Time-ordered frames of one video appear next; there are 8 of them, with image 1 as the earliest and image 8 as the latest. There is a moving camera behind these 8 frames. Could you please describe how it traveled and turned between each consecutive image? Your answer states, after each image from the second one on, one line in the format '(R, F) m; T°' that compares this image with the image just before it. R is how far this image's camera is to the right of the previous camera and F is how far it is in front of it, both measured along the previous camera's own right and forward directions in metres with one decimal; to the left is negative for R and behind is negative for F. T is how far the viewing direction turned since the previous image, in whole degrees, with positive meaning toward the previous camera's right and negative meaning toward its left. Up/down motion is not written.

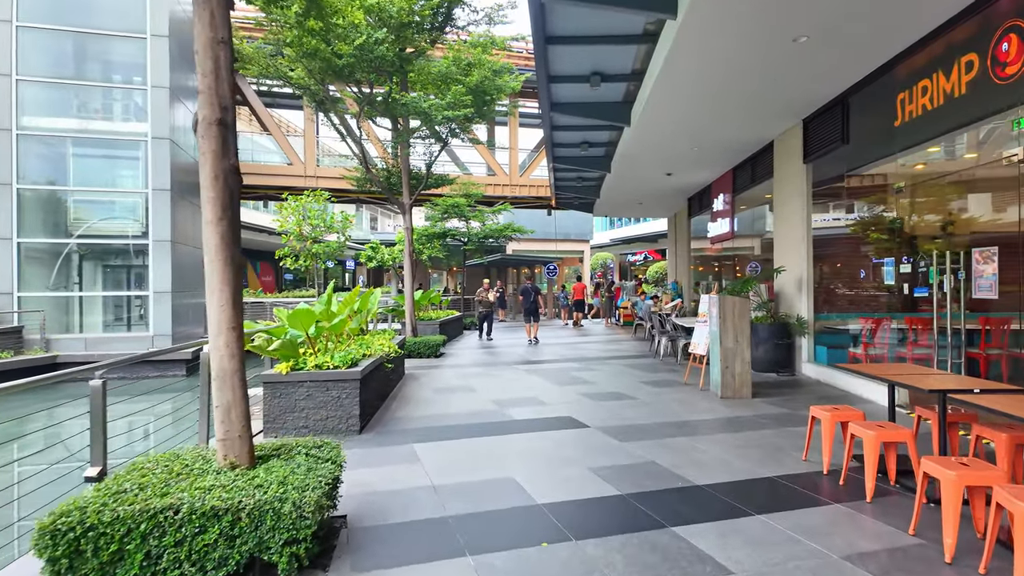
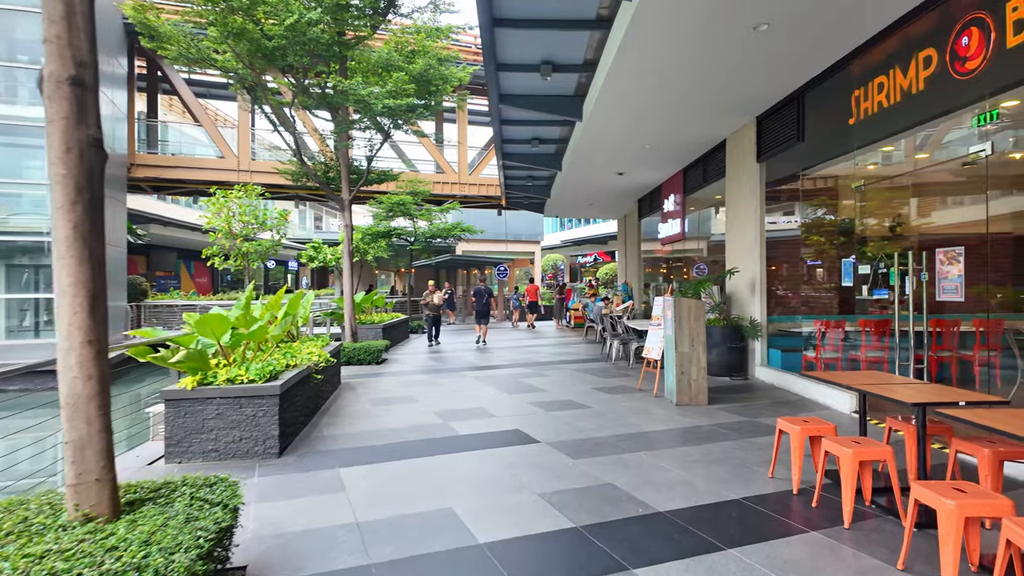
(+0.1, +0.5) m; +5°
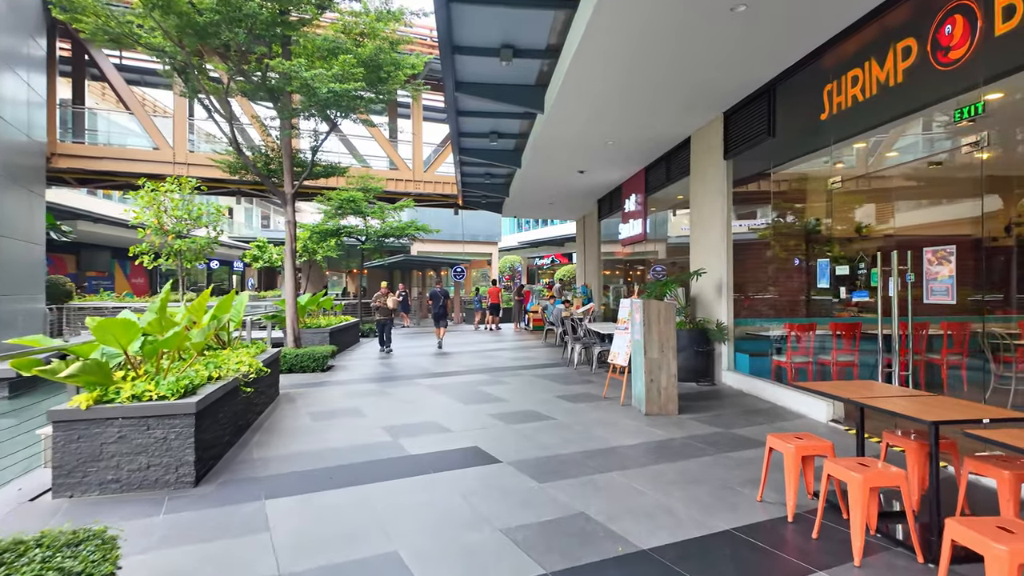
(0.0, +0.5) m; +4°
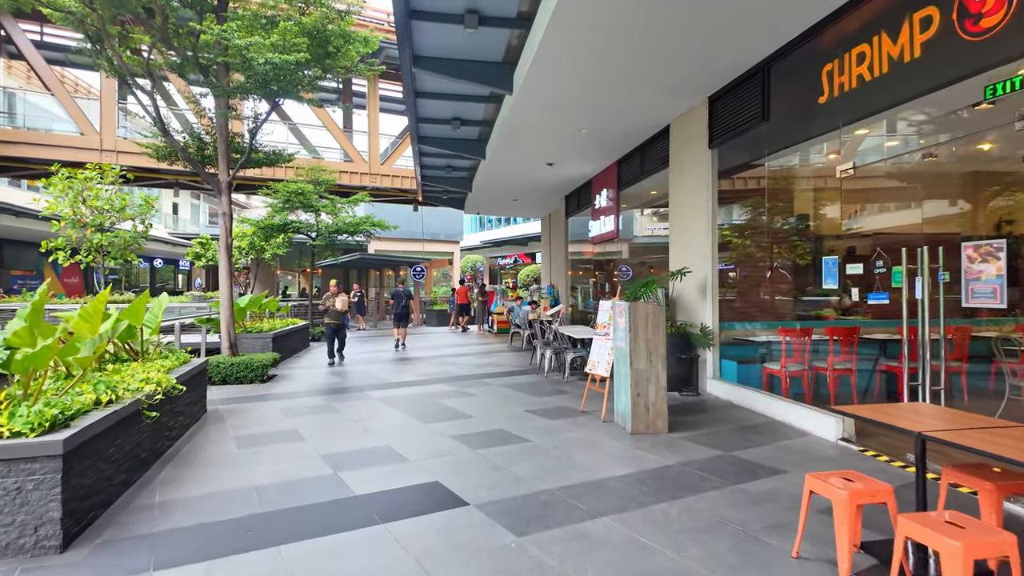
(0.0, +0.8) m; +4°
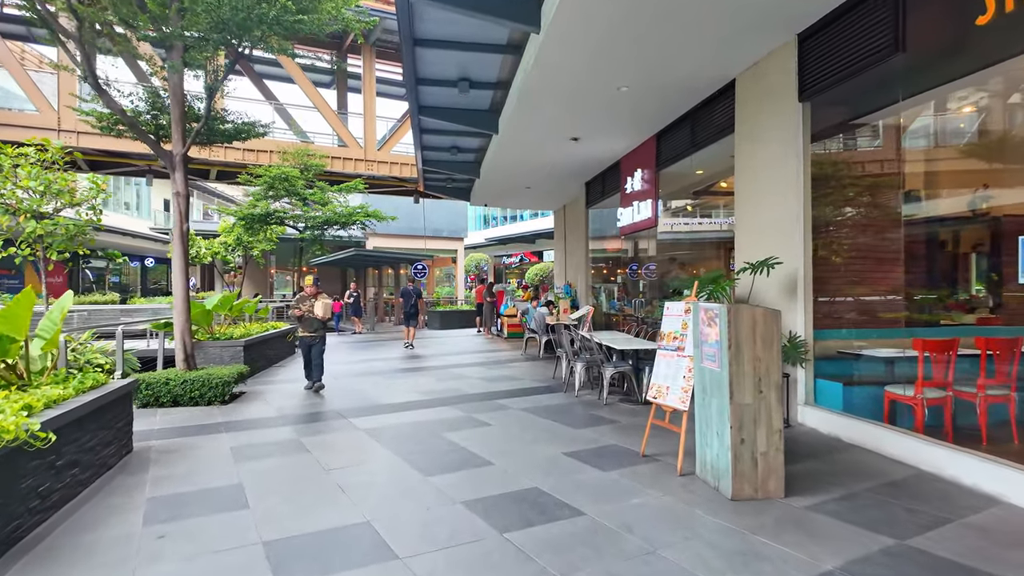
(-0.2, +1.7) m; 0°
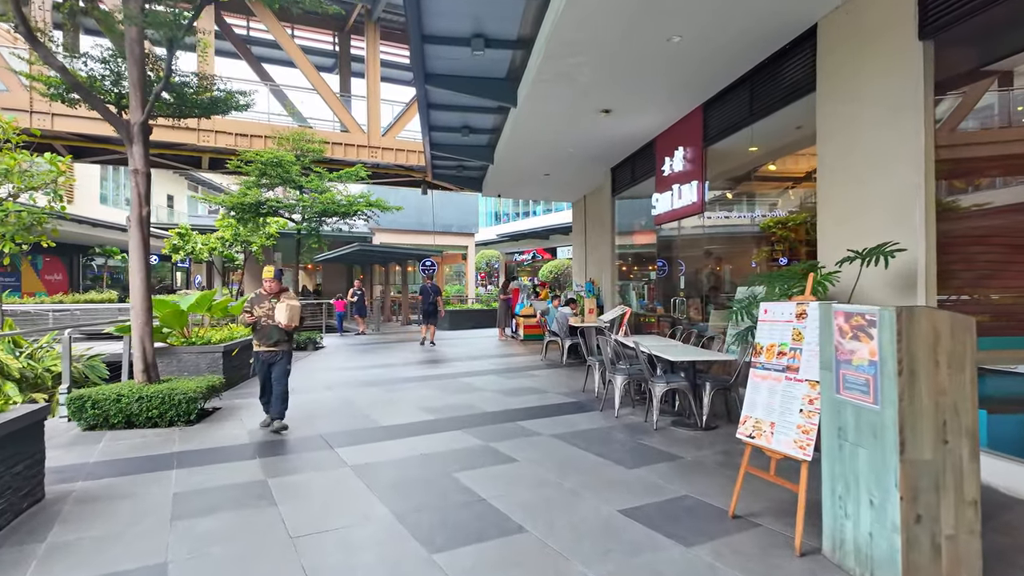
(-0.2, +1.2) m; -1°
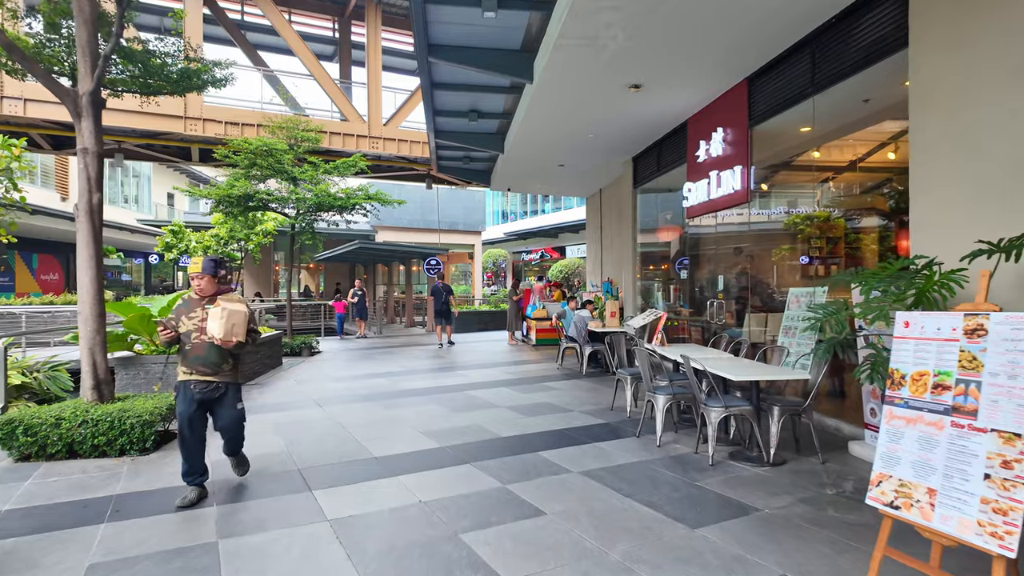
(-0.1, +0.9) m; -1°
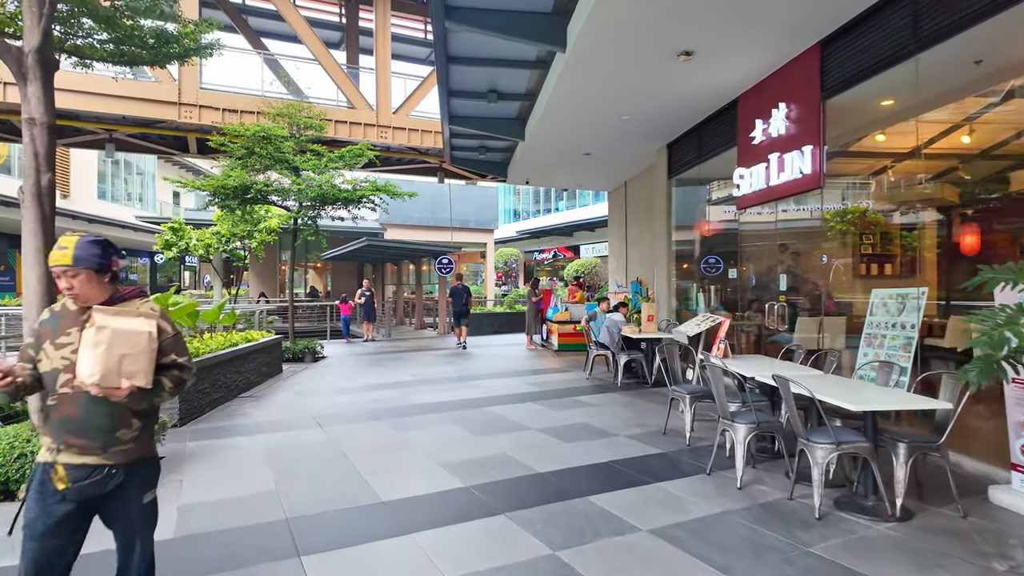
(-0.2, +0.9) m; -1°
